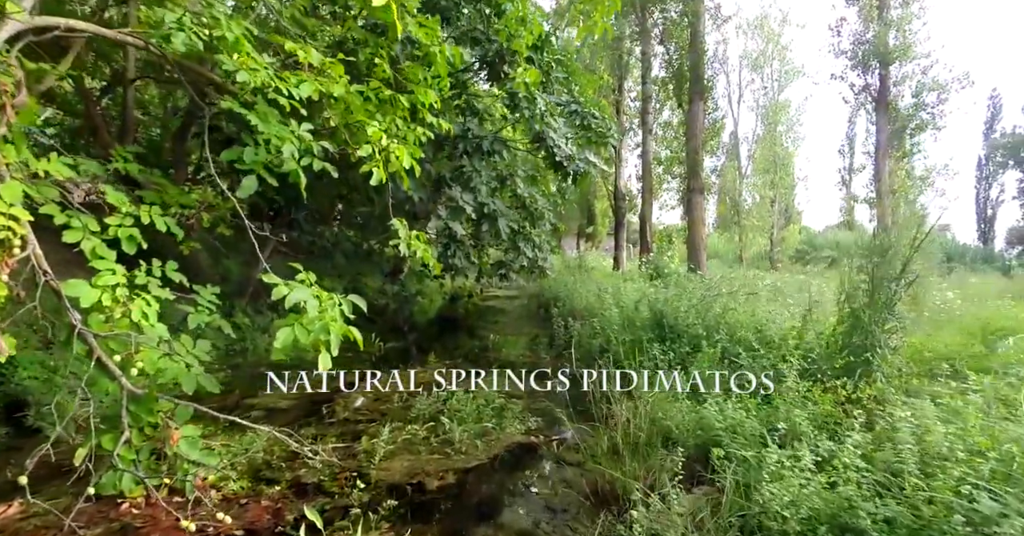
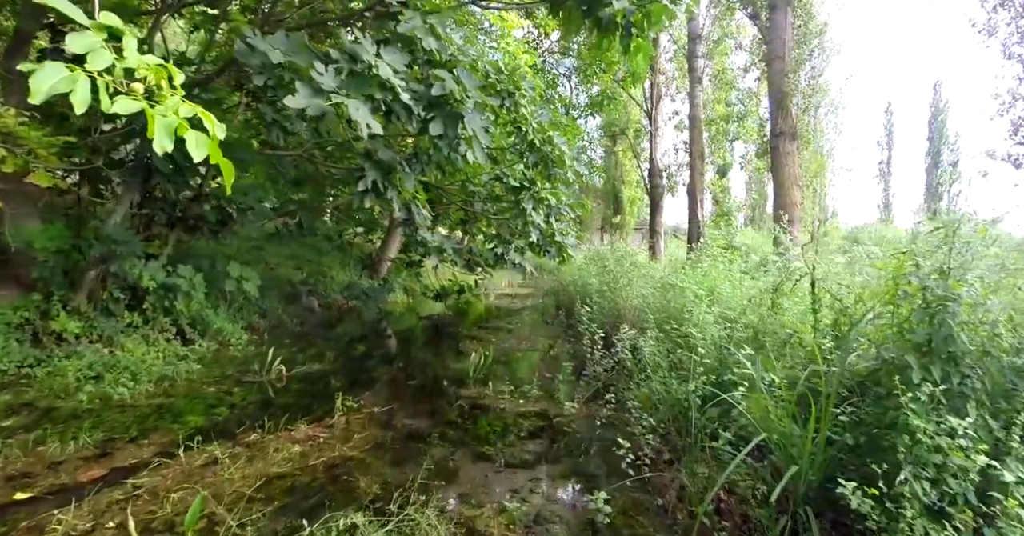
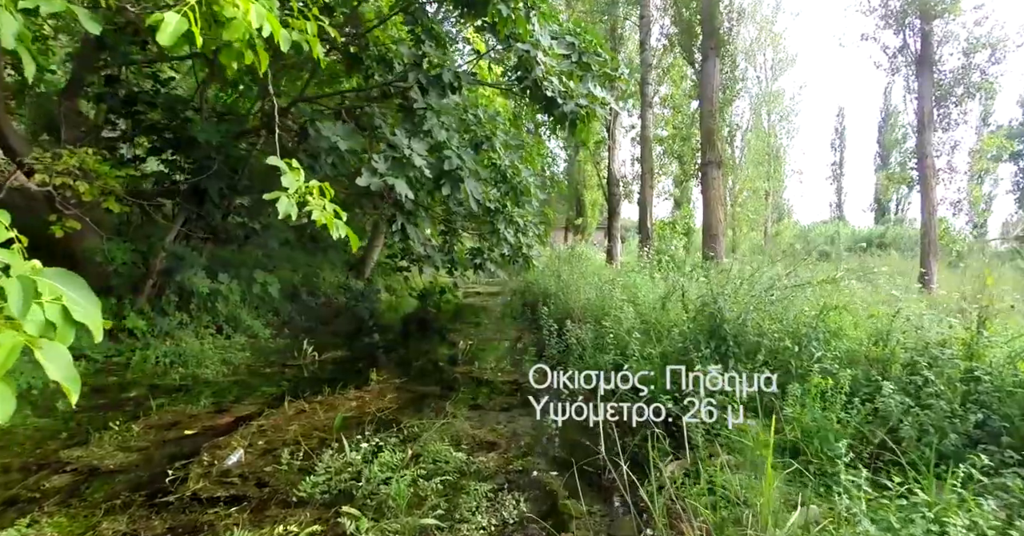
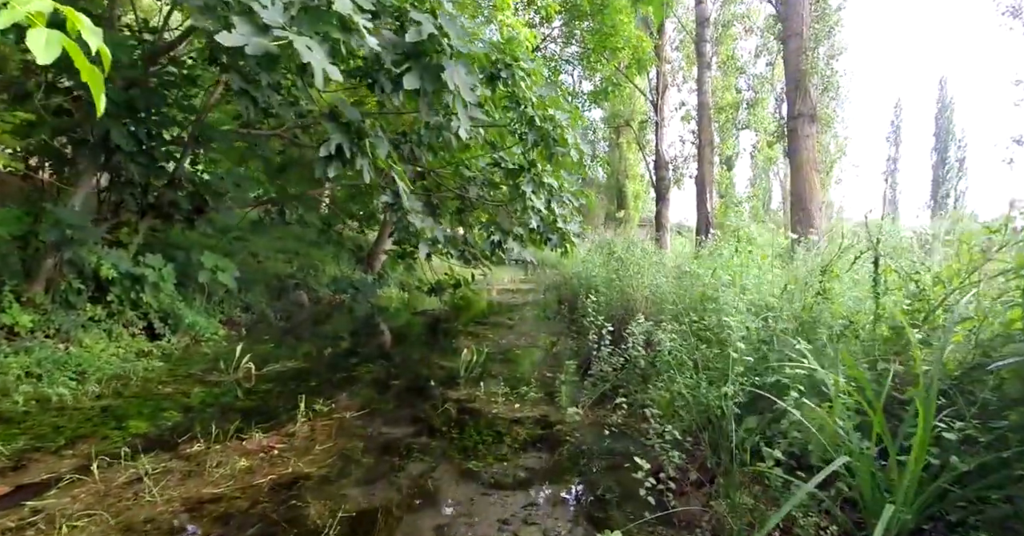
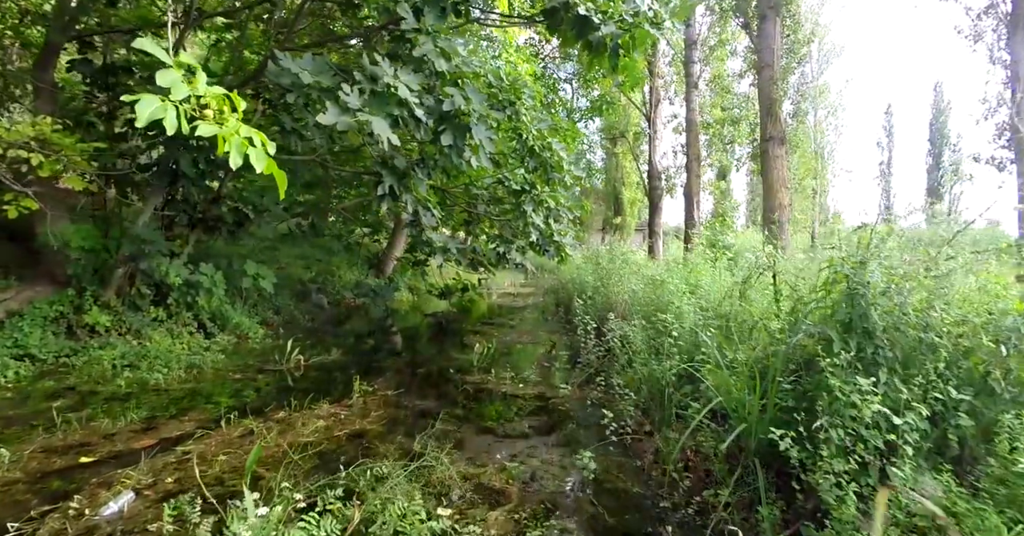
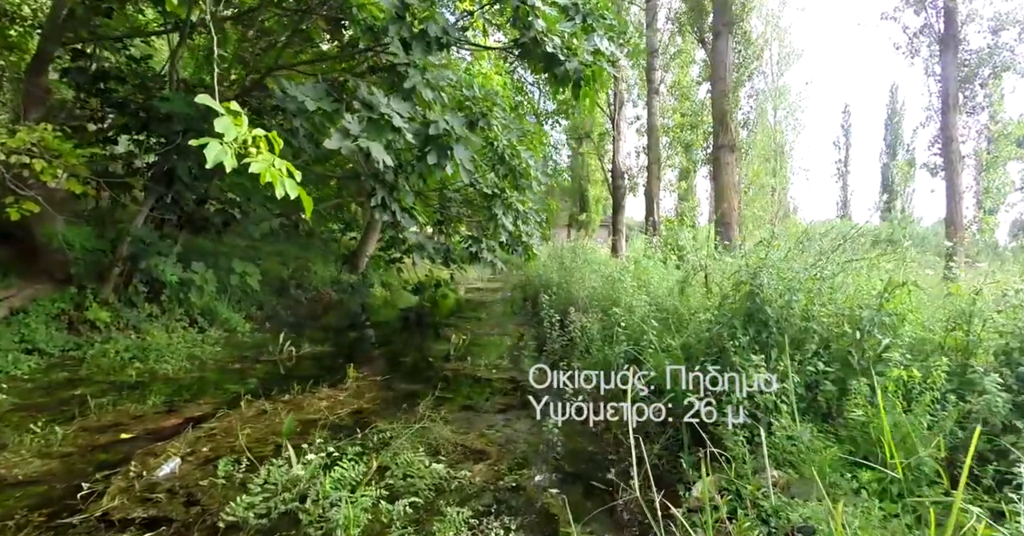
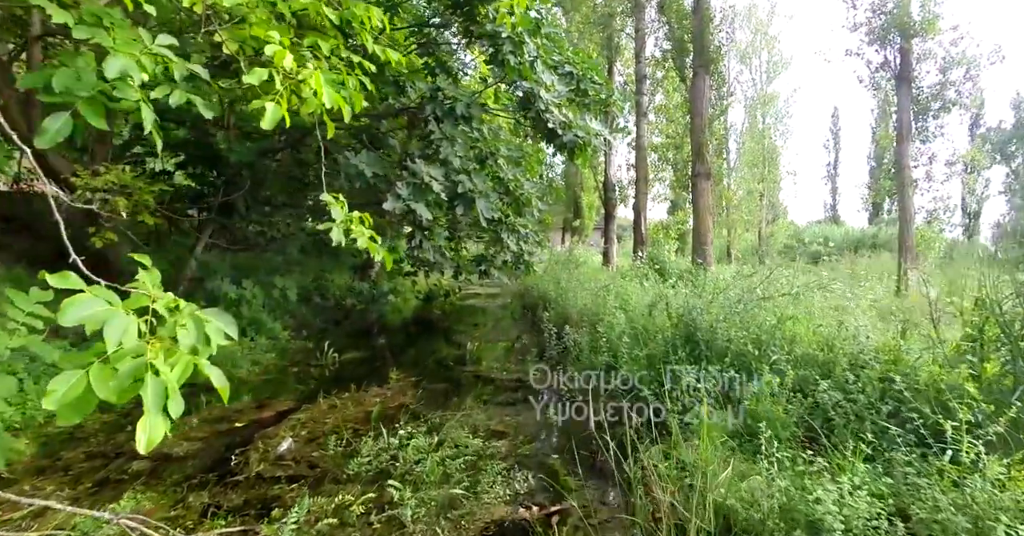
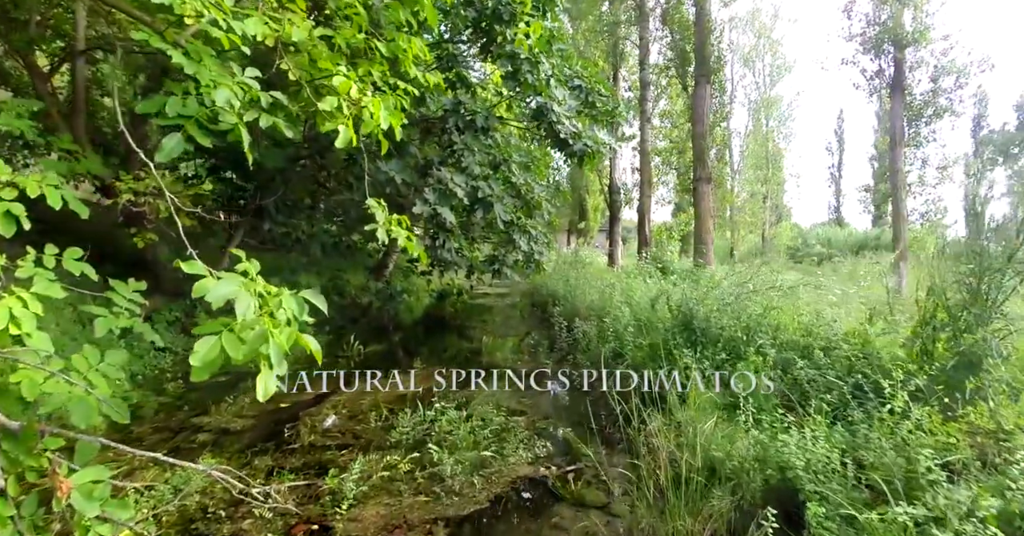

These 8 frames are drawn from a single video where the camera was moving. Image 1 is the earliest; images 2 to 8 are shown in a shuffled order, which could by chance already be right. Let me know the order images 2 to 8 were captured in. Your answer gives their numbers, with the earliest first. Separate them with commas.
8, 7, 3, 6, 5, 2, 4
